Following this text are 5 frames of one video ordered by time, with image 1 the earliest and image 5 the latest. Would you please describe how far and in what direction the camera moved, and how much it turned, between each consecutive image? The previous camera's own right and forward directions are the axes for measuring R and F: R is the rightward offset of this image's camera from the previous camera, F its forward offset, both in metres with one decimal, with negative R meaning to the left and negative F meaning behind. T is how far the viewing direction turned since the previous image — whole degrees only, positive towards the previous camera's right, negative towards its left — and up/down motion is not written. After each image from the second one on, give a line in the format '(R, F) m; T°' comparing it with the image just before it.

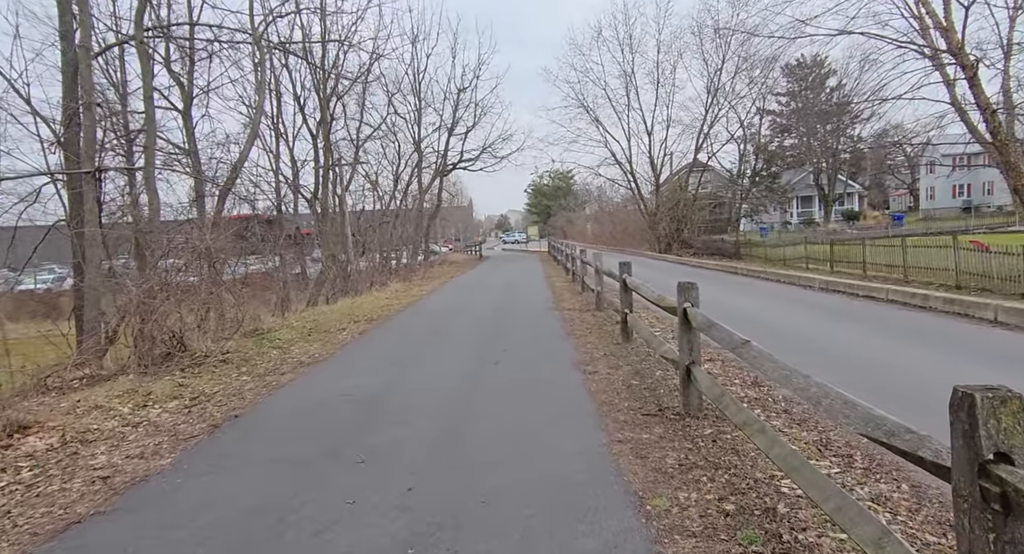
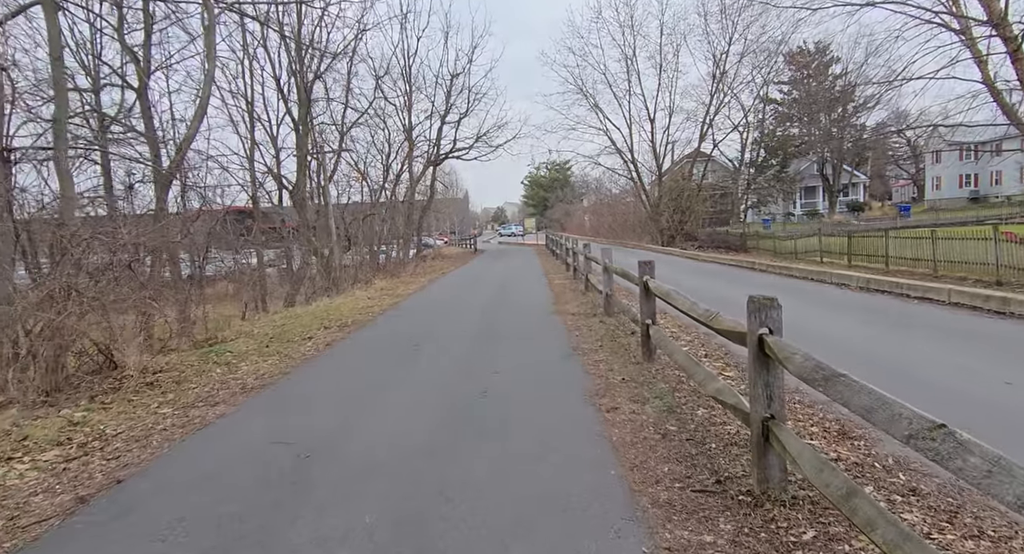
(0.0, +1.5) m; 0°
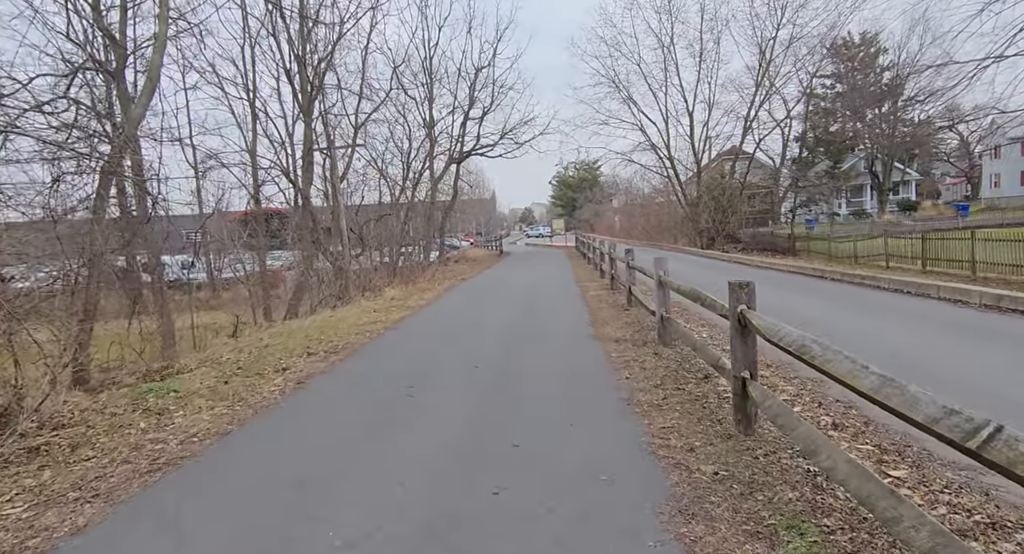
(0.0, +1.9) m; -3°
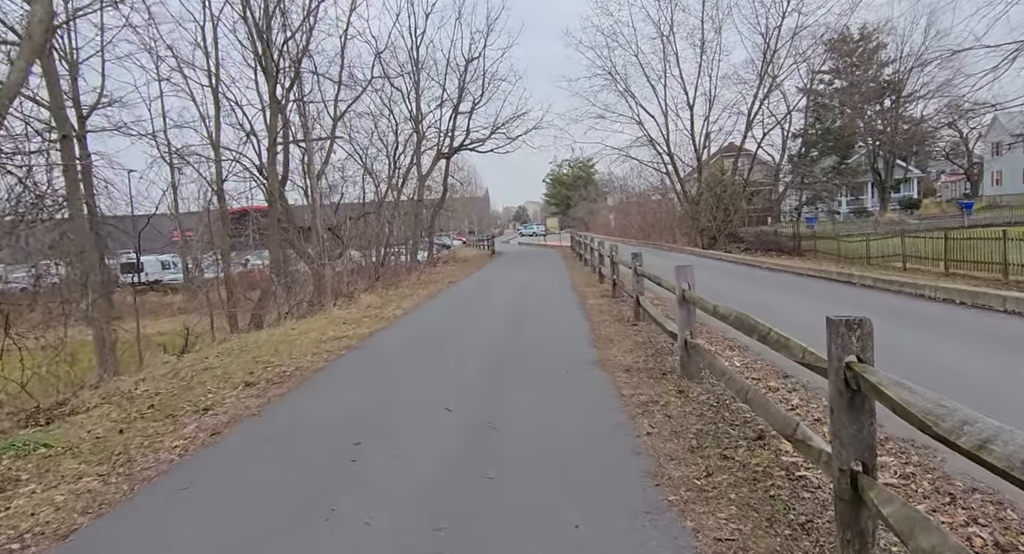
(+0.1, +1.5) m; +1°
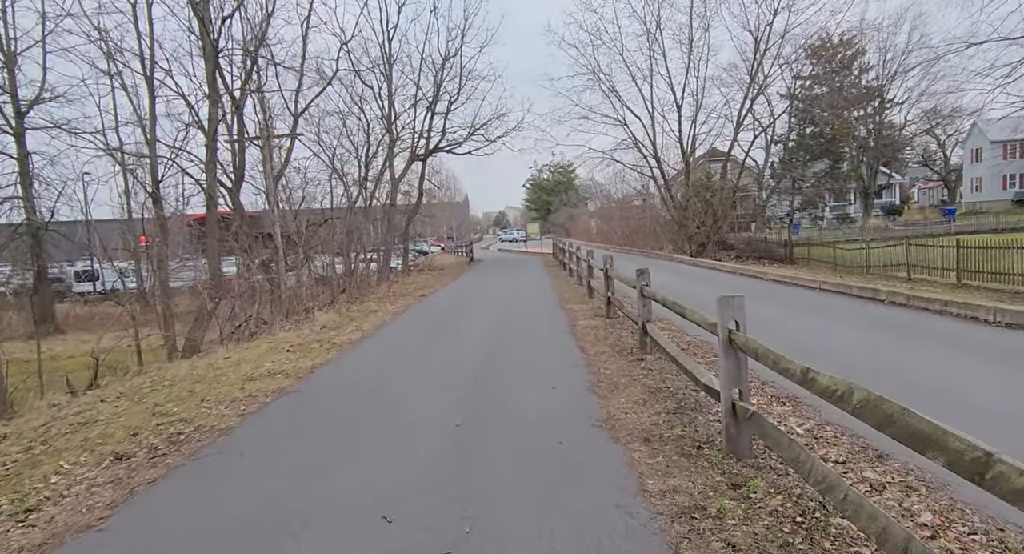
(0.0, +1.7) m; +2°
